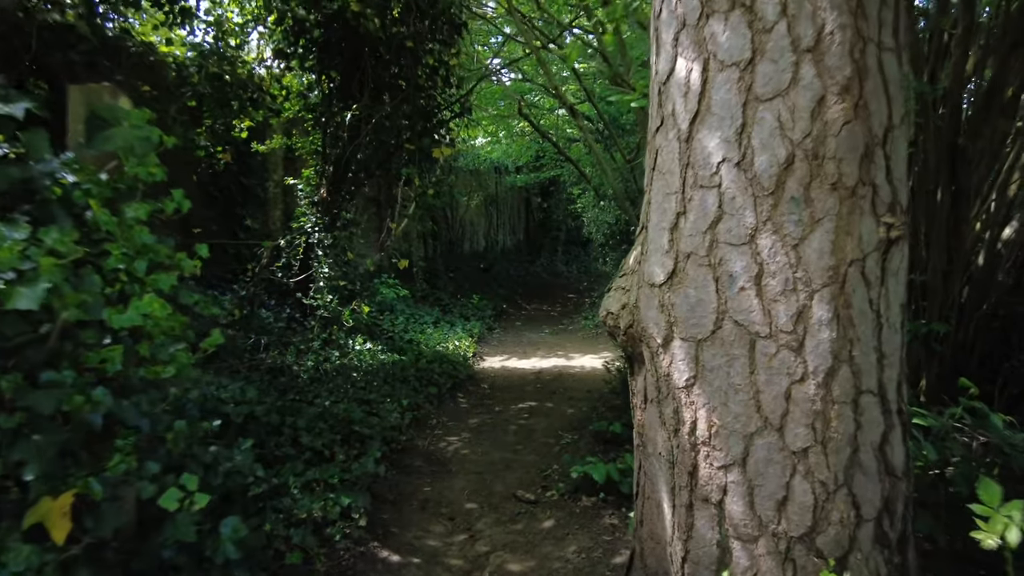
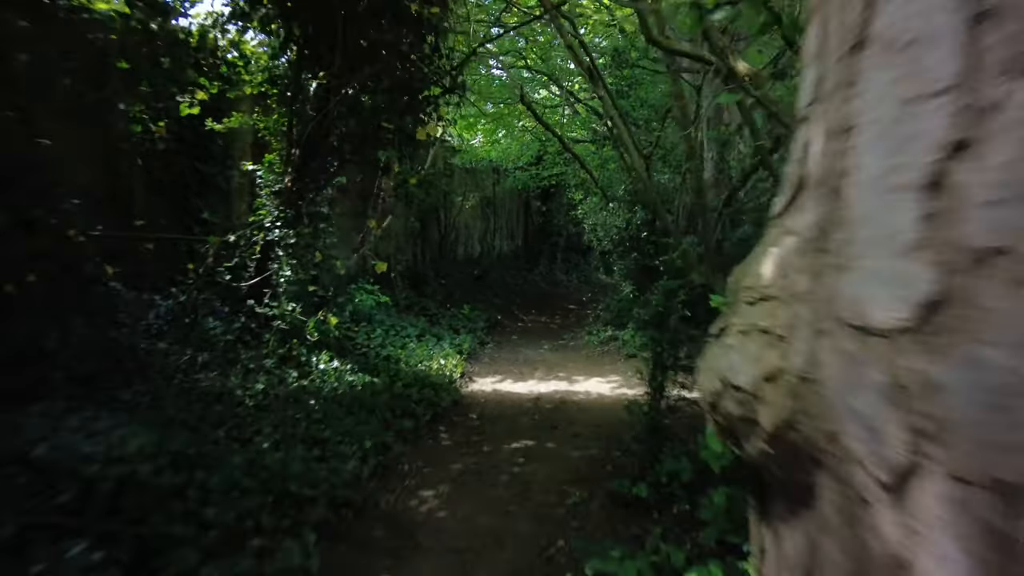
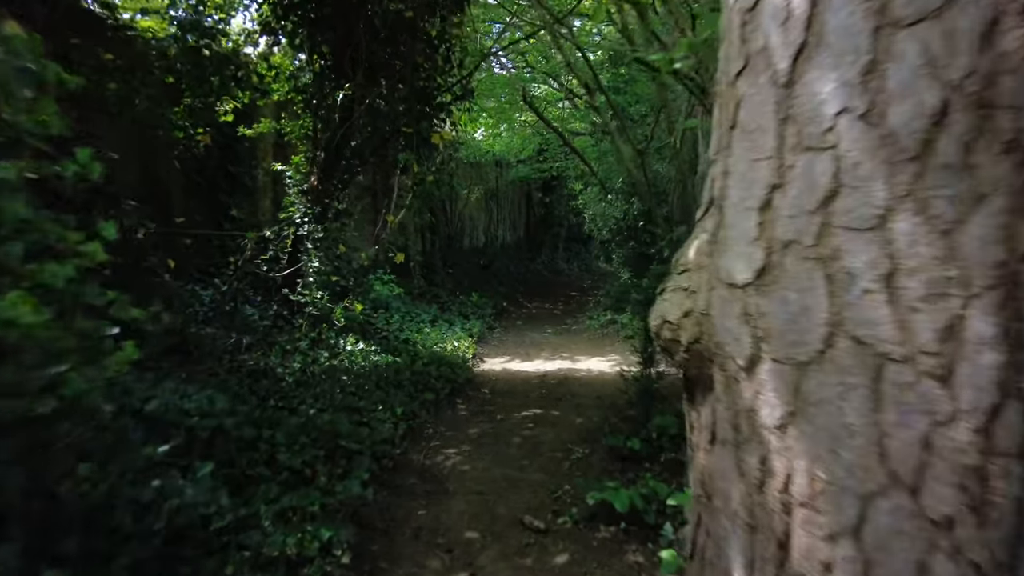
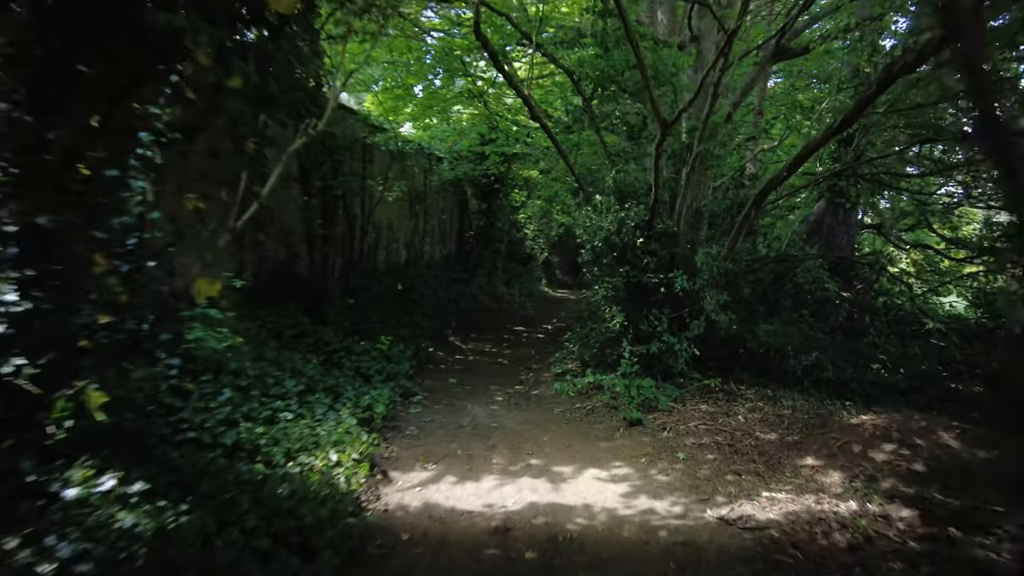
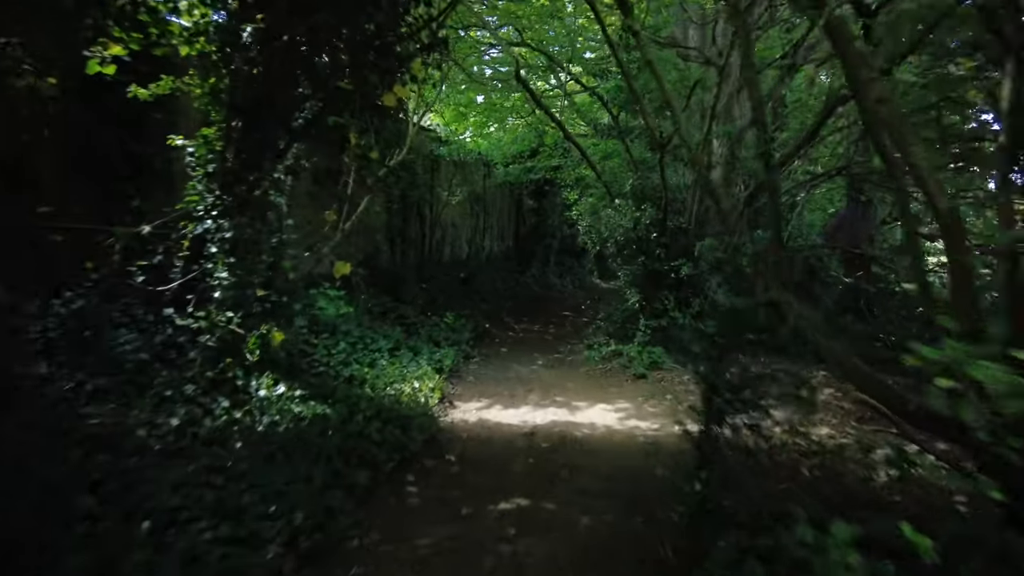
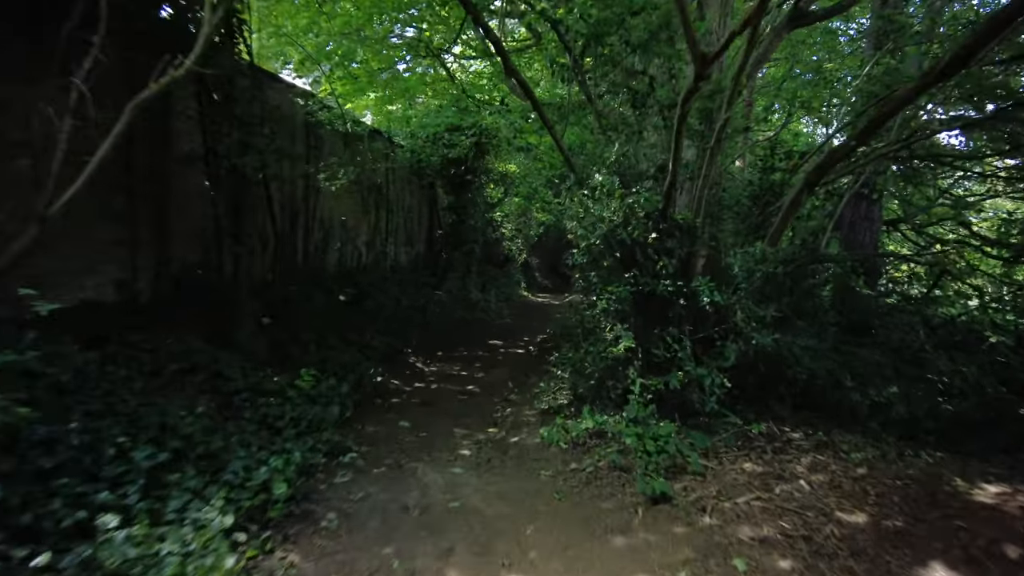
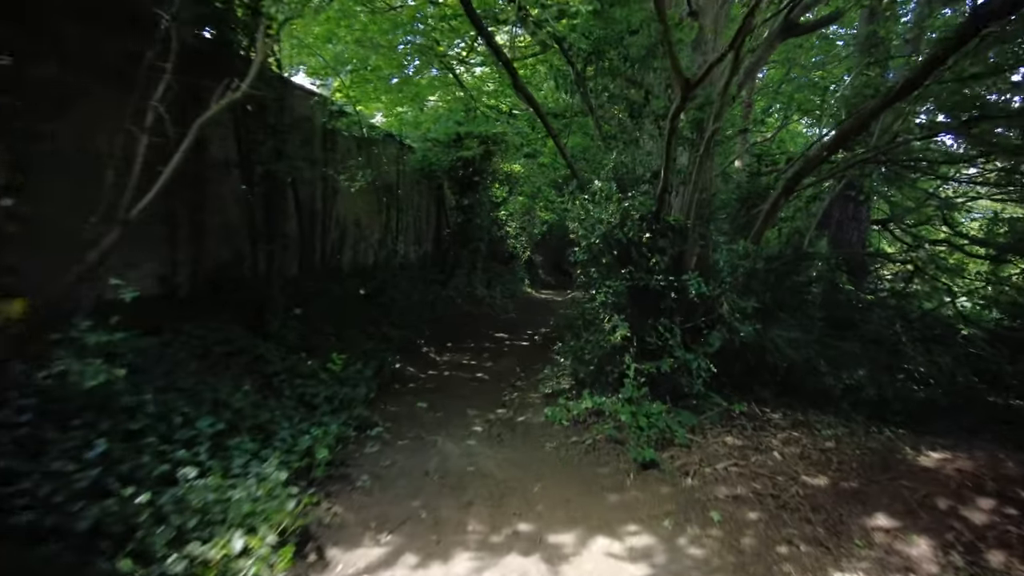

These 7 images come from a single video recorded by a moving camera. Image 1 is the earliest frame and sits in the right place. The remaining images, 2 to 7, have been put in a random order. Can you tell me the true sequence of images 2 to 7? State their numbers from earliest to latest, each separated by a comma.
3, 2, 5, 4, 7, 6
